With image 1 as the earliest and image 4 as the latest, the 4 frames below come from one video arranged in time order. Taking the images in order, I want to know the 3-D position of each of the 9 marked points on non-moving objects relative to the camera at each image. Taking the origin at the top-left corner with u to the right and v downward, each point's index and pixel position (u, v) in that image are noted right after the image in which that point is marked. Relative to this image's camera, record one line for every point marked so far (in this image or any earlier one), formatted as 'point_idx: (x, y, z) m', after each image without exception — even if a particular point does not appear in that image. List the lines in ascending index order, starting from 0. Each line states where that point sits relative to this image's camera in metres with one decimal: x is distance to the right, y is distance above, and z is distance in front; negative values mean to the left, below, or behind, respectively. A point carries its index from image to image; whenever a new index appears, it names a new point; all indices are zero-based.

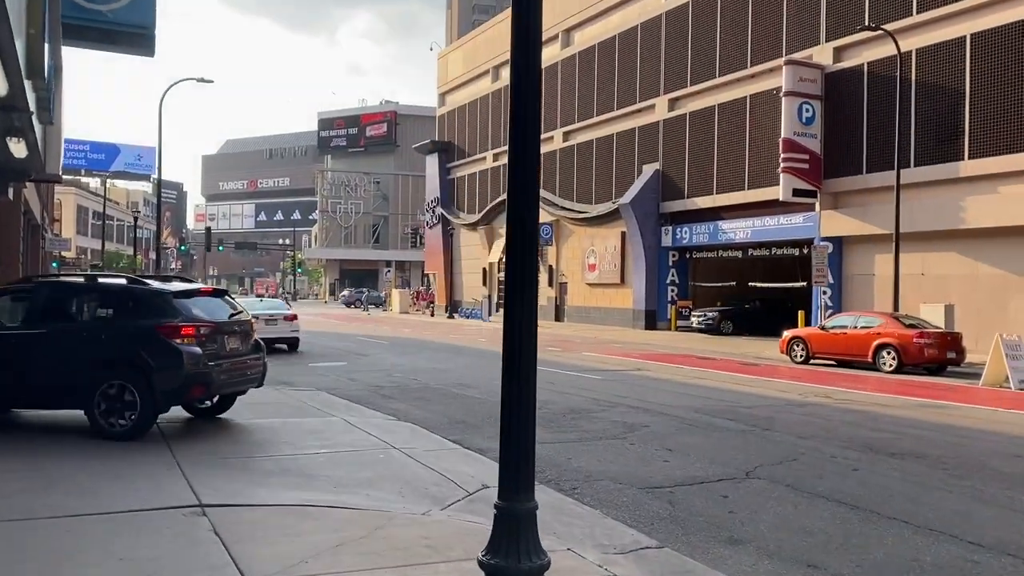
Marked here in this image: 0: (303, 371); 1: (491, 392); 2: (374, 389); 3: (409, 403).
0: (-4.2, -1.7, +17.6) m
1: (-0.3, -1.6, +13.7) m
2: (-2.2, -1.6, +14.1) m
3: (-1.4, -1.6, +12.3) m
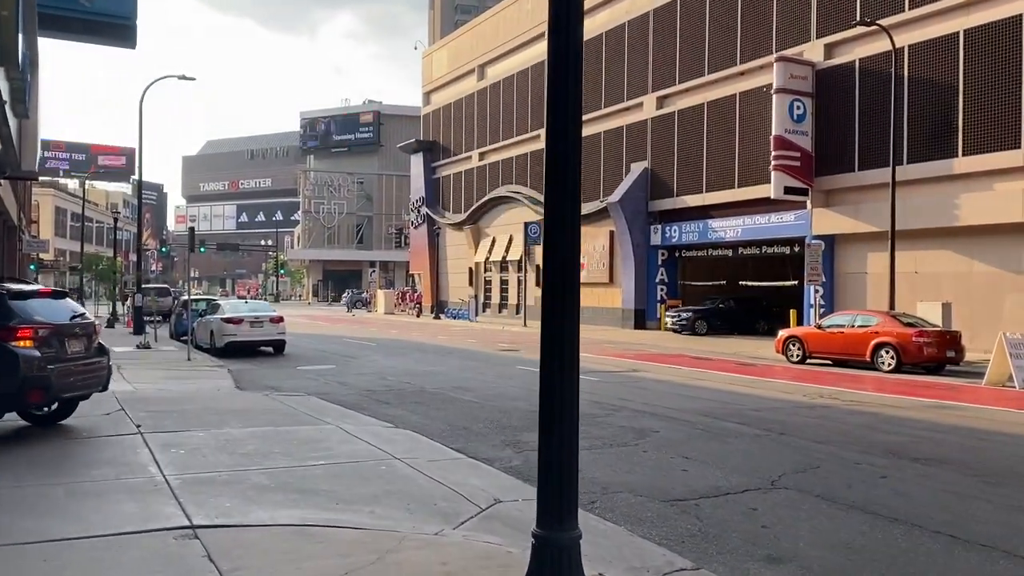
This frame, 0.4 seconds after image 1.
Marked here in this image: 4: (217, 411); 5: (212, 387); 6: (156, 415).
0: (-4.3, -1.7, +17.0) m
1: (-0.4, -1.6, +13.3) m
2: (-2.2, -1.6, +13.6) m
3: (-1.4, -1.6, +11.8) m
4: (-3.6, -1.5, +10.6) m
5: (-5.0, -1.7, +14.7) m
6: (-4.2, -1.5, +10.2) m
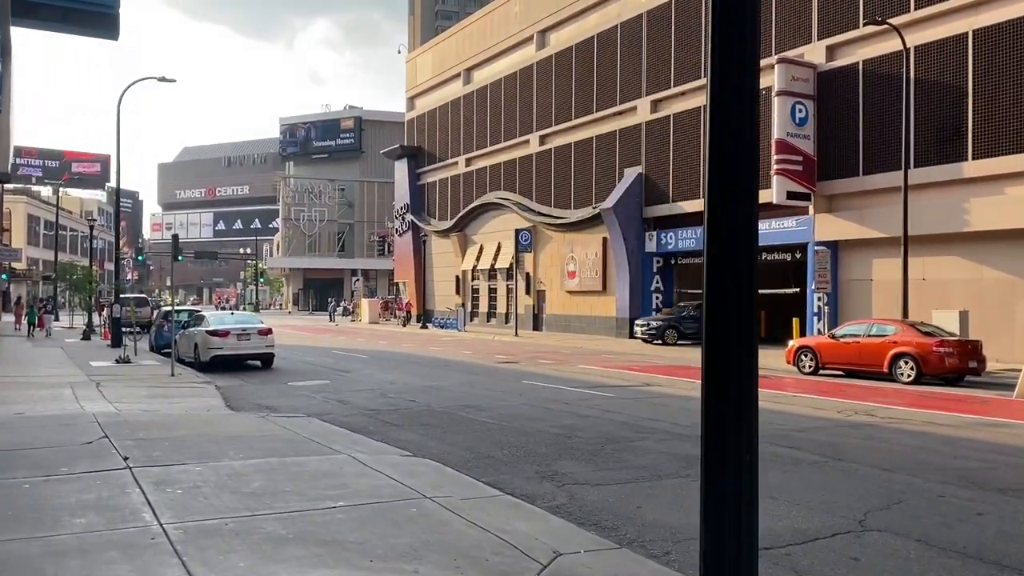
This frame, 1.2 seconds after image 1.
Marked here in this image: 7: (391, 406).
0: (-4.1, -1.9, +15.9) m
1: (-0.1, -1.8, +12.3) m
2: (-2.0, -1.8, +12.5) m
3: (-1.2, -1.8, +10.8) m
4: (-3.3, -1.6, +9.6) m
5: (-4.8, -1.9, +13.6) m
6: (-3.8, -1.6, +9.1) m
7: (-1.9, -1.8, +13.5) m
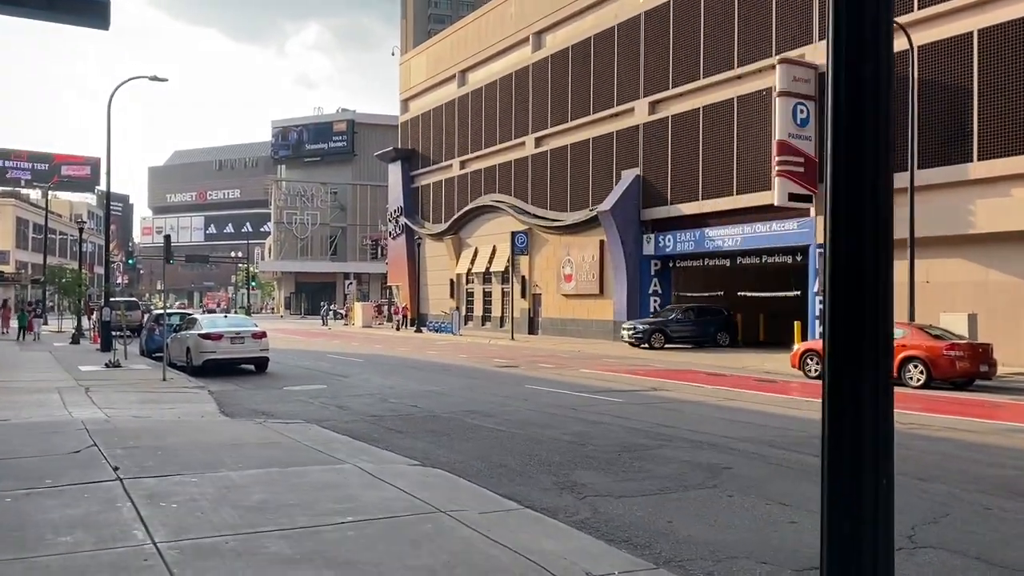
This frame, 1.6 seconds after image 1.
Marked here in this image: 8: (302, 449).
0: (-4.1, -1.9, +15.4) m
1: (0.0, -1.8, +11.8) m
2: (-1.9, -1.8, +12.0) m
3: (-1.0, -1.8, +10.3) m
4: (-3.2, -1.6, +9.1) m
5: (-4.8, -1.9, +13.1) m
6: (-3.7, -1.6, +8.6) m
7: (-1.8, -1.8, +13.0) m
8: (-2.2, -1.7, +9.1) m
